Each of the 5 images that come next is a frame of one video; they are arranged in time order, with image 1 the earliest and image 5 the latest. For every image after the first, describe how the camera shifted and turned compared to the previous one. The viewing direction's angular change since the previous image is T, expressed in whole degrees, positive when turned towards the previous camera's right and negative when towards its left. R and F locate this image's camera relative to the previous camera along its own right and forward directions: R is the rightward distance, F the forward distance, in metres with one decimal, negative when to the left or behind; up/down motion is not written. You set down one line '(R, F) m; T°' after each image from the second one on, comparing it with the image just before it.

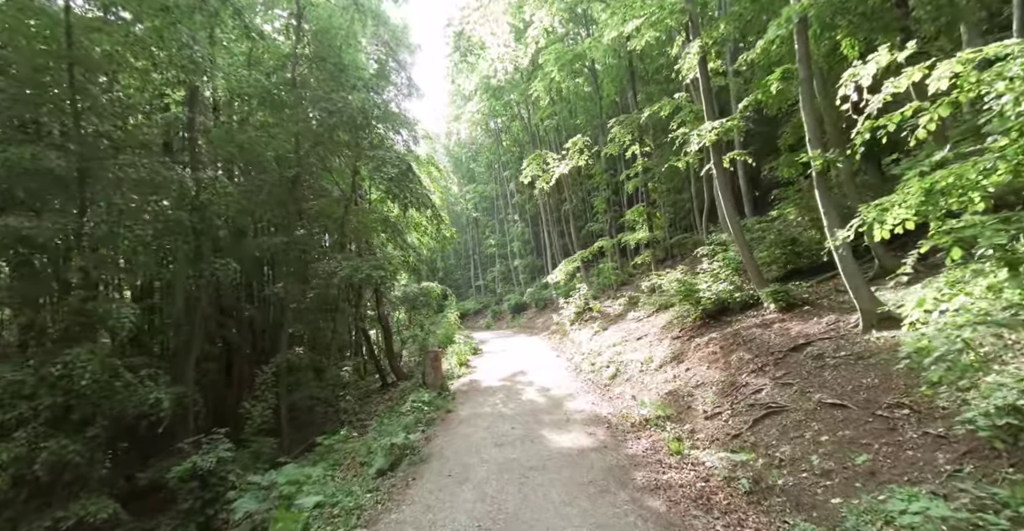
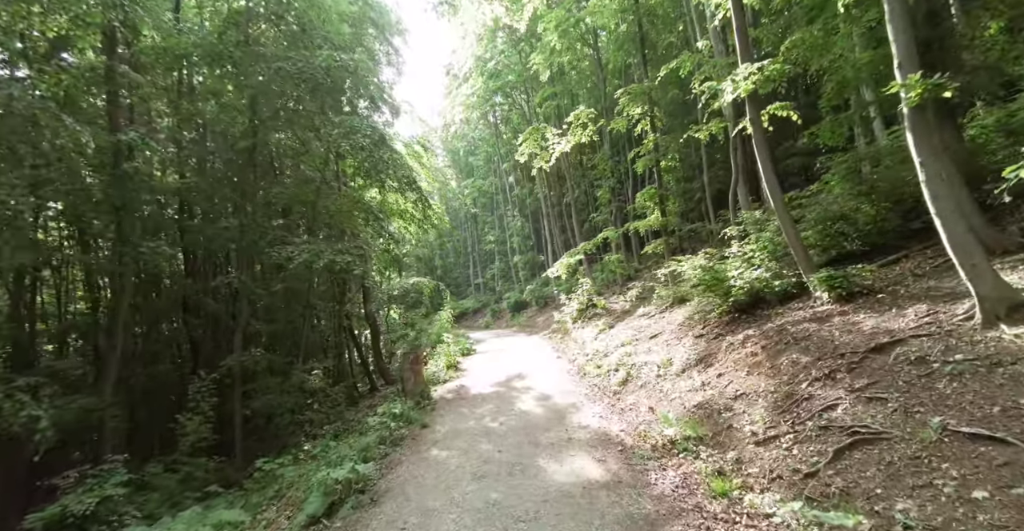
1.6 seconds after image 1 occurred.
(+0.2, +1.4) m; 0°
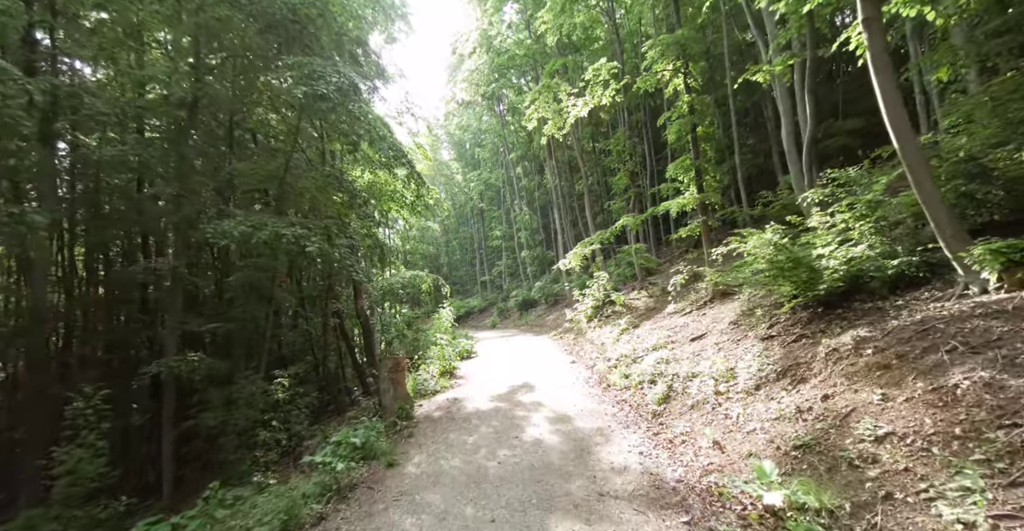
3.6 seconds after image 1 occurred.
(+0.1, +1.9) m; -1°
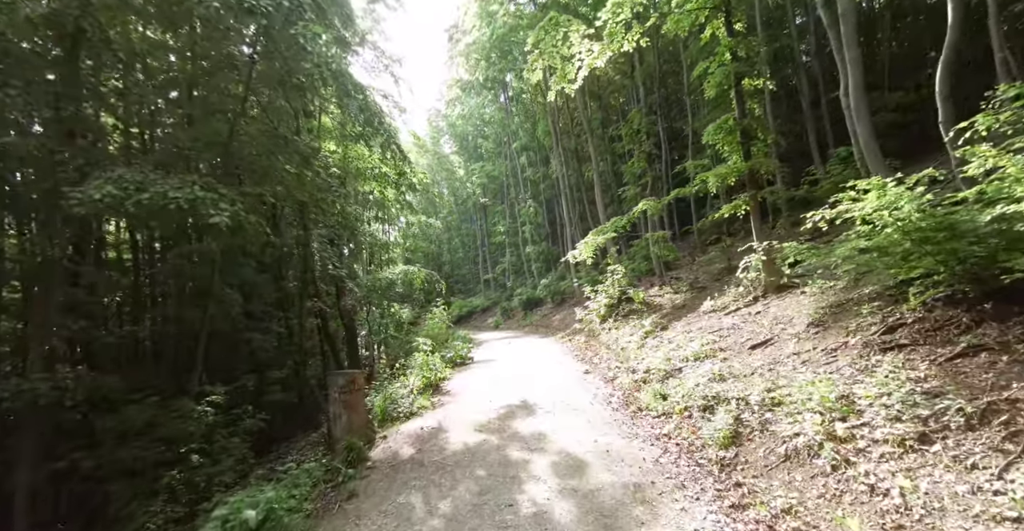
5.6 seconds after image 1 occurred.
(+0.1, +2.0) m; -1°
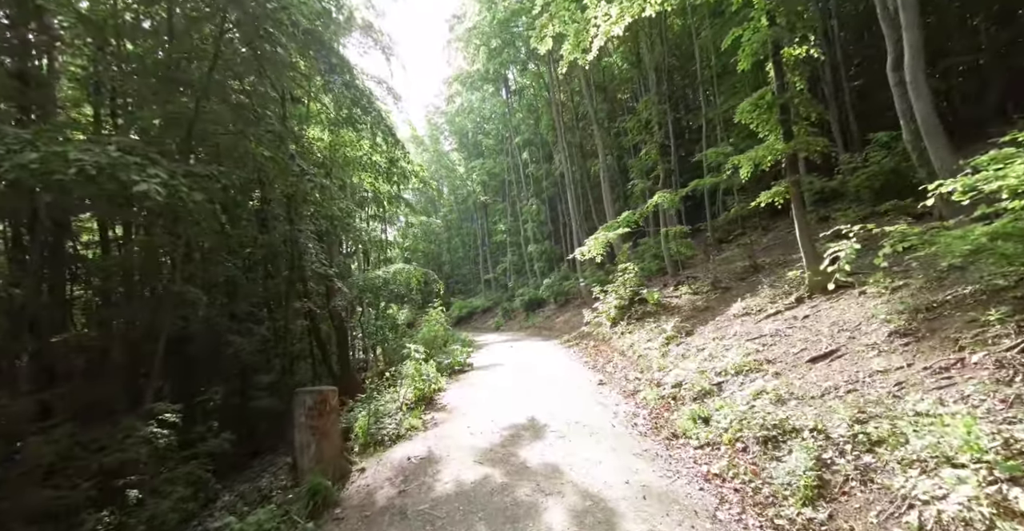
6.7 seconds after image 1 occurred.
(-0.1, +1.1) m; 0°
